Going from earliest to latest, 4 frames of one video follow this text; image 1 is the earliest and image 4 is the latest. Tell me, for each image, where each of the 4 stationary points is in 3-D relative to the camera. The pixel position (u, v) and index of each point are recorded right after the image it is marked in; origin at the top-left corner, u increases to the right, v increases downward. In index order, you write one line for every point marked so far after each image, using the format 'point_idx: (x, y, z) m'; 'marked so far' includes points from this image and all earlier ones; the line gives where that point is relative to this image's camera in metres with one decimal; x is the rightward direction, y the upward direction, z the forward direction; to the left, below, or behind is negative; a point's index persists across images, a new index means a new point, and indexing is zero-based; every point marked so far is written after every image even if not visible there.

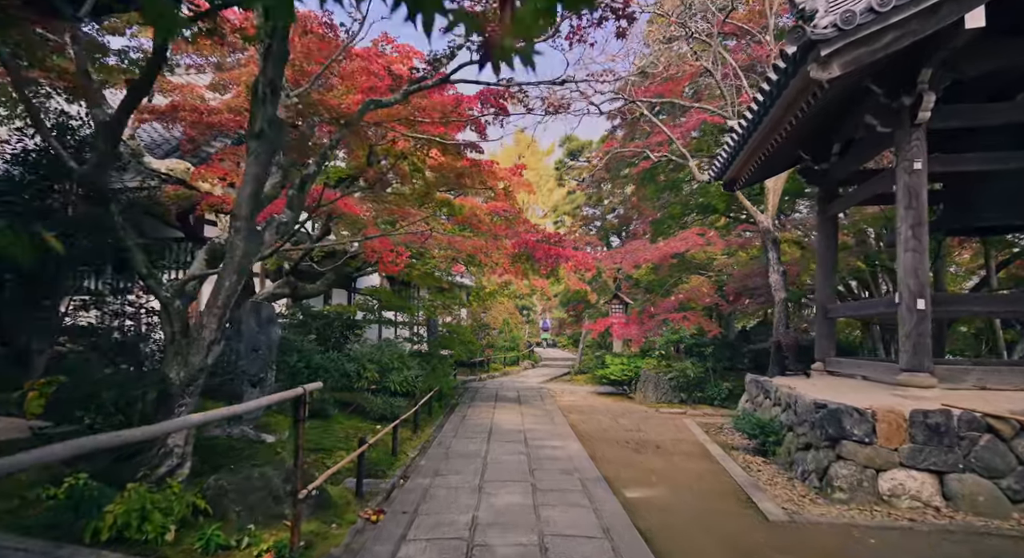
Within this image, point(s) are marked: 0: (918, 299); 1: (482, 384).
0: (+3.4, -0.2, +5.0) m
1: (-0.7, -2.4, +13.4) m
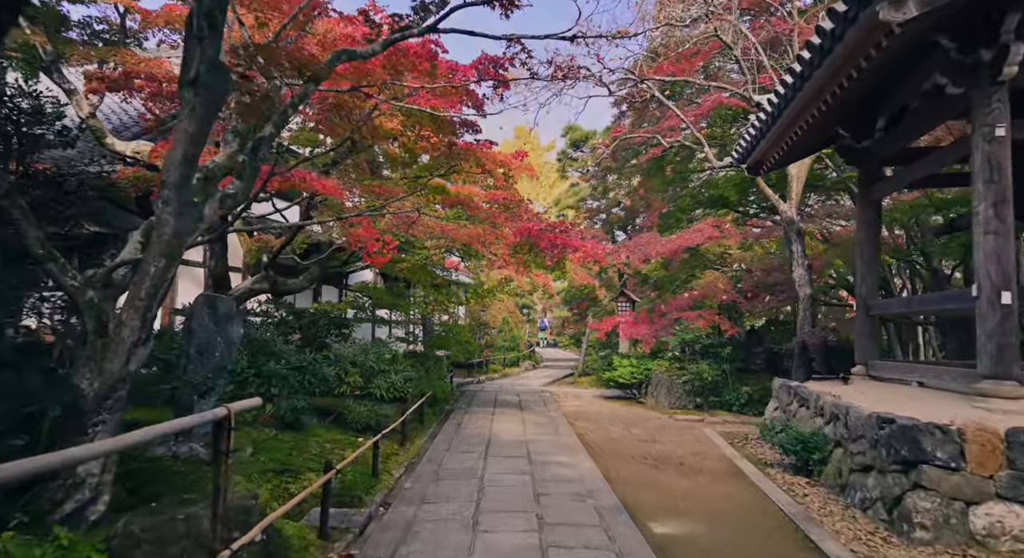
0: (+3.5, -0.1, +4.1) m
1: (-0.7, -2.3, +12.6) m
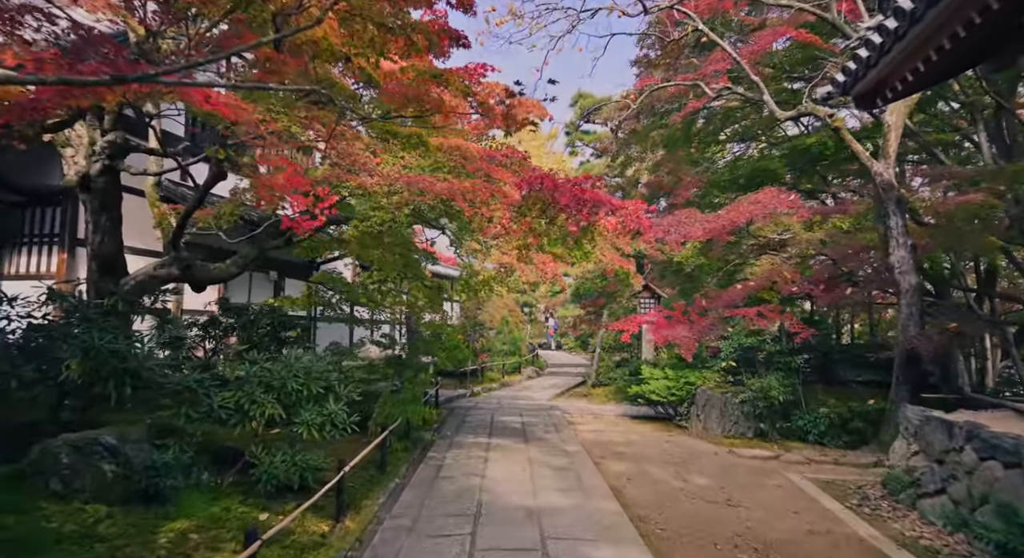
0: (+3.5, +0.1, +1.7) m
1: (-0.7, -2.1, +10.2) m
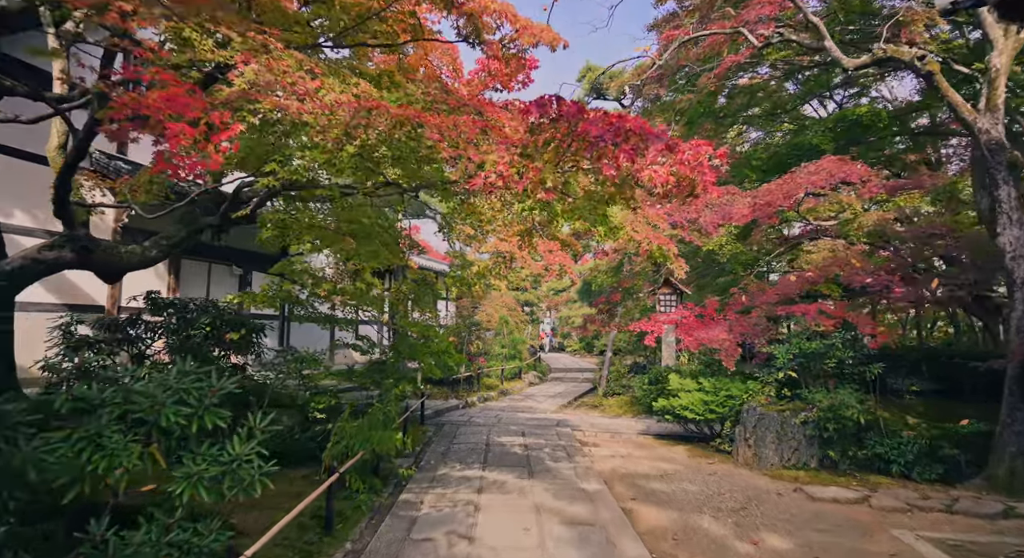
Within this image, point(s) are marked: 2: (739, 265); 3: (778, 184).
0: (+3.5, +0.2, +0.2) m
1: (-0.7, -2.0, +8.6) m
2: (+3.1, +0.2, +7.8) m
3: (+3.0, +1.1, +6.6) m
